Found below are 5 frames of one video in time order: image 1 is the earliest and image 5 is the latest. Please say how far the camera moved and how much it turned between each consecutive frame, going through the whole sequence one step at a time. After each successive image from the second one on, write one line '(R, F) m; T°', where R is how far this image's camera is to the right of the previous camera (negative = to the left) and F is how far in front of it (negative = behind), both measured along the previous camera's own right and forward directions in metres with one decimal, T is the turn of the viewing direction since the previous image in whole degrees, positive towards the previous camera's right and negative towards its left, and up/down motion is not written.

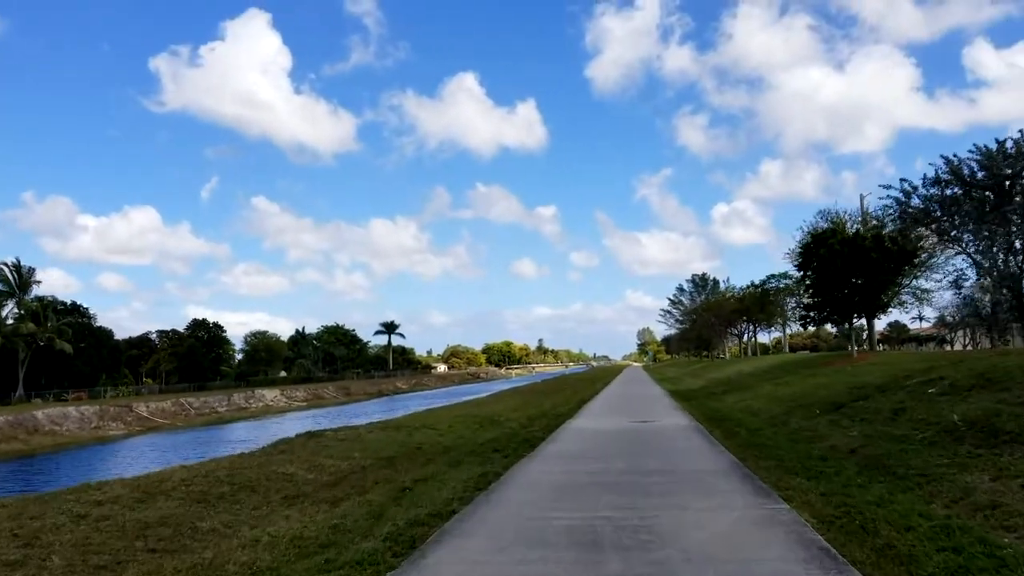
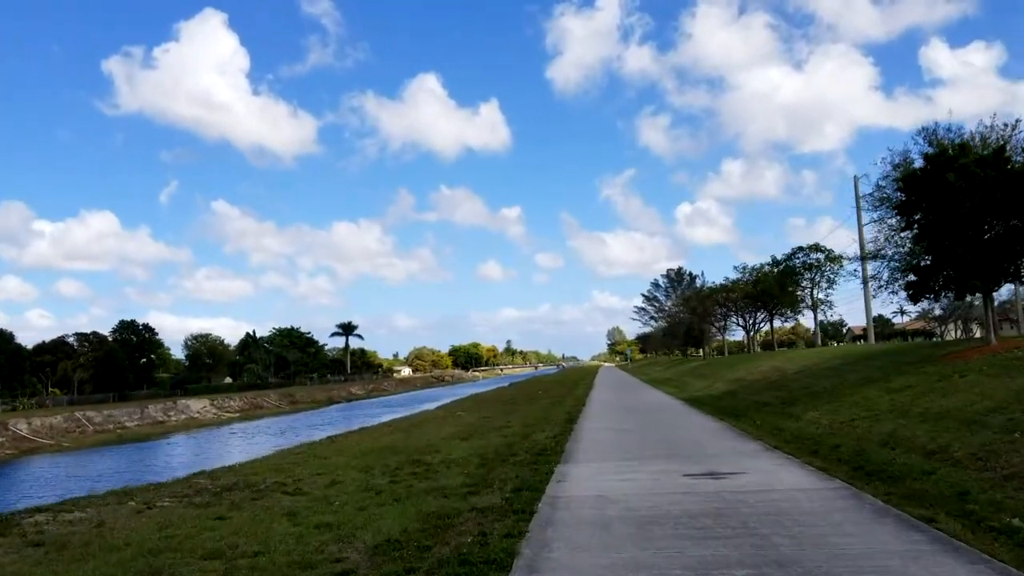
(+0.4, +10.1) m; +2°
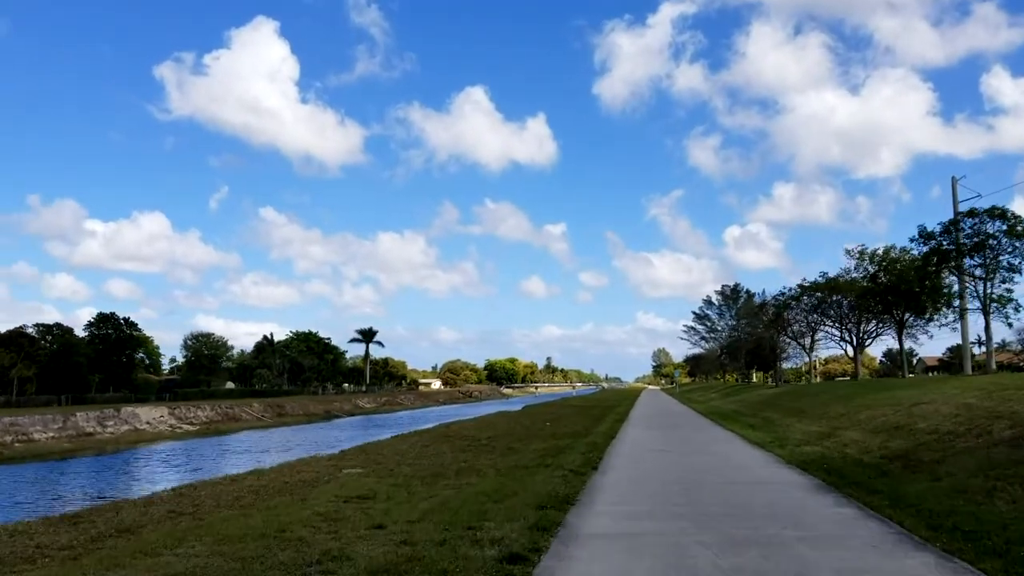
(+1.8, +13.9) m; -3°
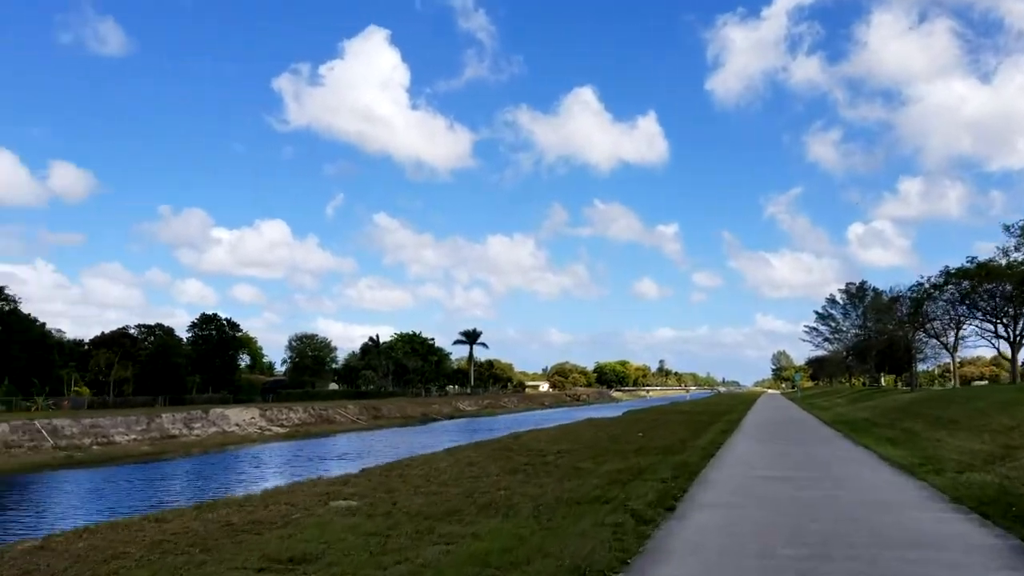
(+1.0, +4.2) m; -8°
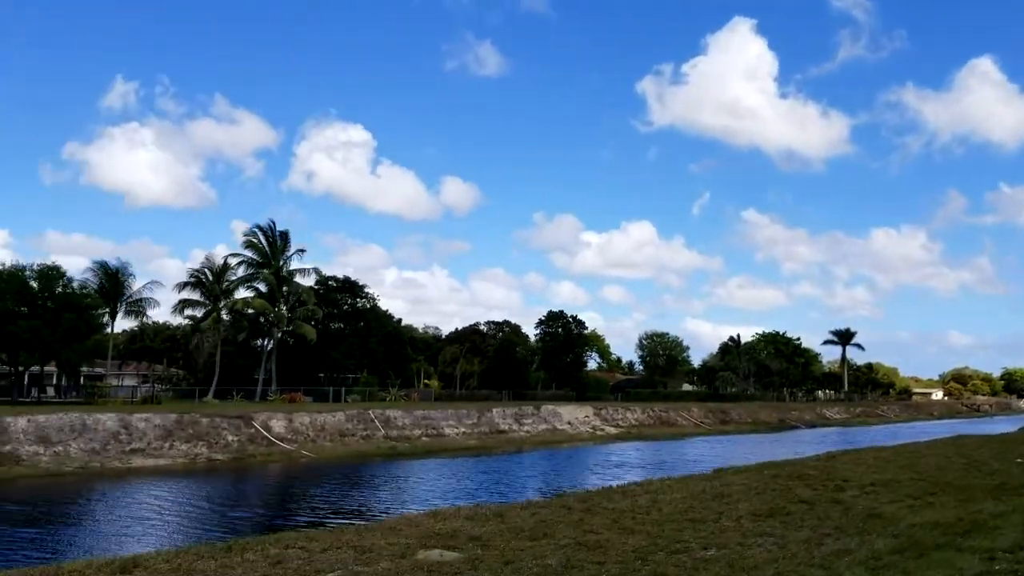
(+2.1, +4.4) m; -27°
